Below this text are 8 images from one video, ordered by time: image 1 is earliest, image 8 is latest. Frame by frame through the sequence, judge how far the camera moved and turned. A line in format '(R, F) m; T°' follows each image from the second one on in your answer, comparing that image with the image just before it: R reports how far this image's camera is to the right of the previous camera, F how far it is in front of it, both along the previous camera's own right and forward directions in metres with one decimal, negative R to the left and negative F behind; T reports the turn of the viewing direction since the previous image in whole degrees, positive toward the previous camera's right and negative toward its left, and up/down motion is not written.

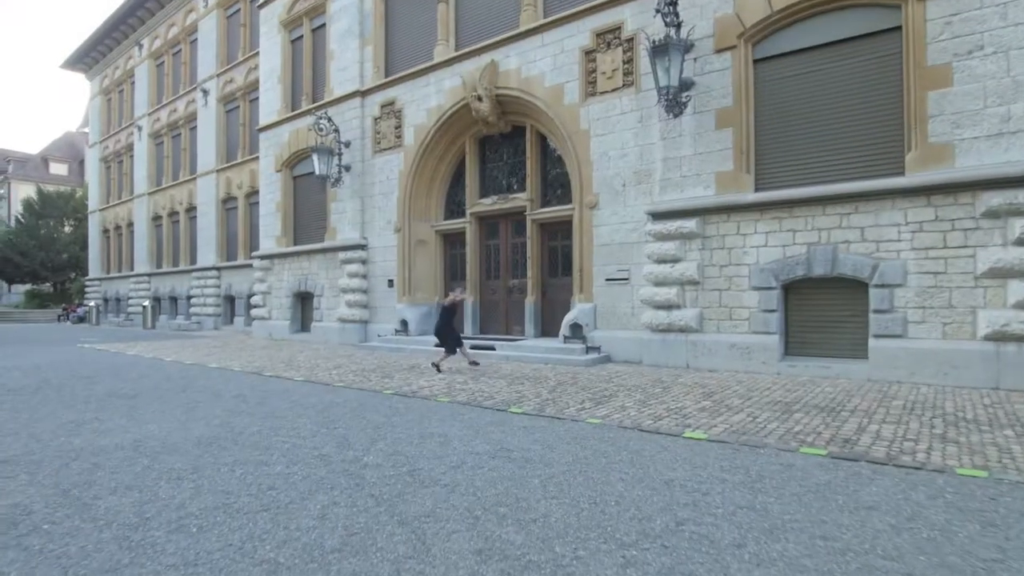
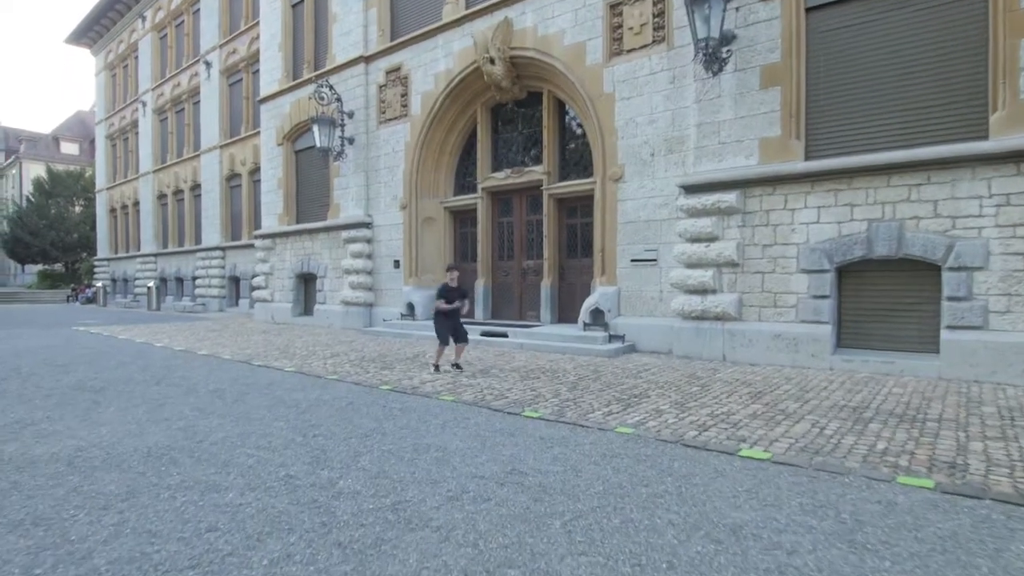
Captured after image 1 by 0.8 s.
(0.0, +1.2) m; -1°
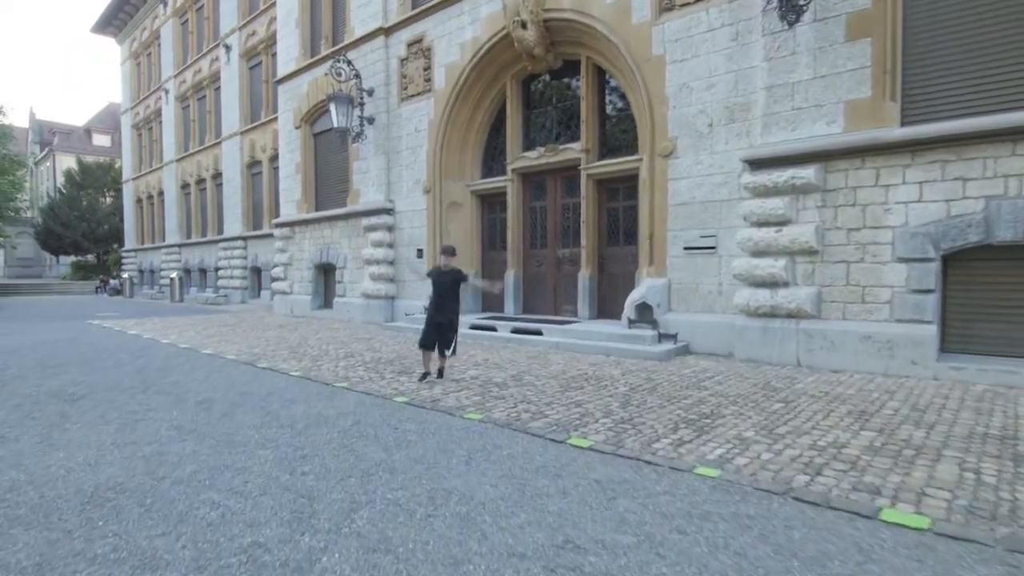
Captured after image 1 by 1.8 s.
(-0.1, +1.3) m; -3°
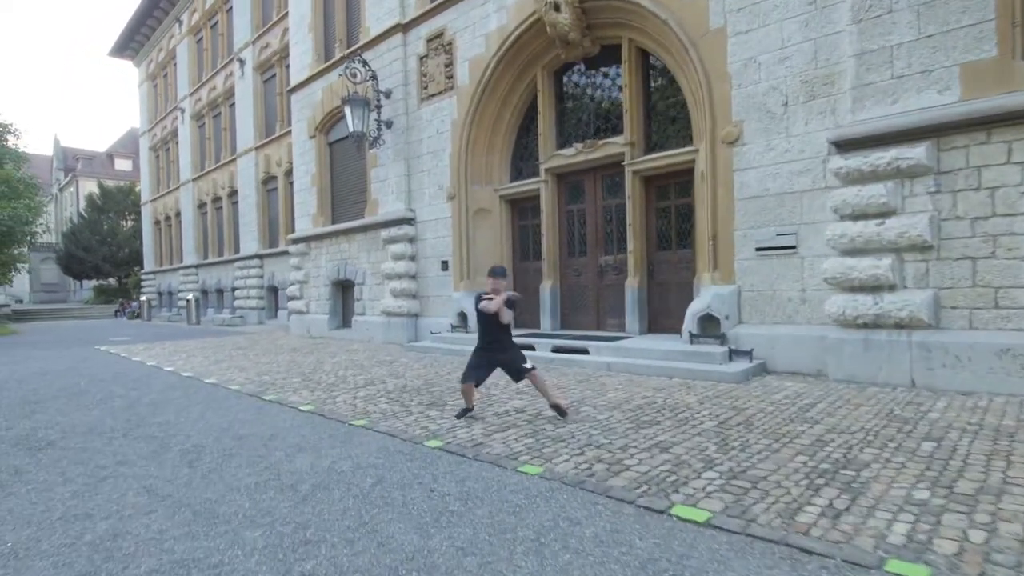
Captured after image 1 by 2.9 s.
(-0.3, +1.3) m; -2°
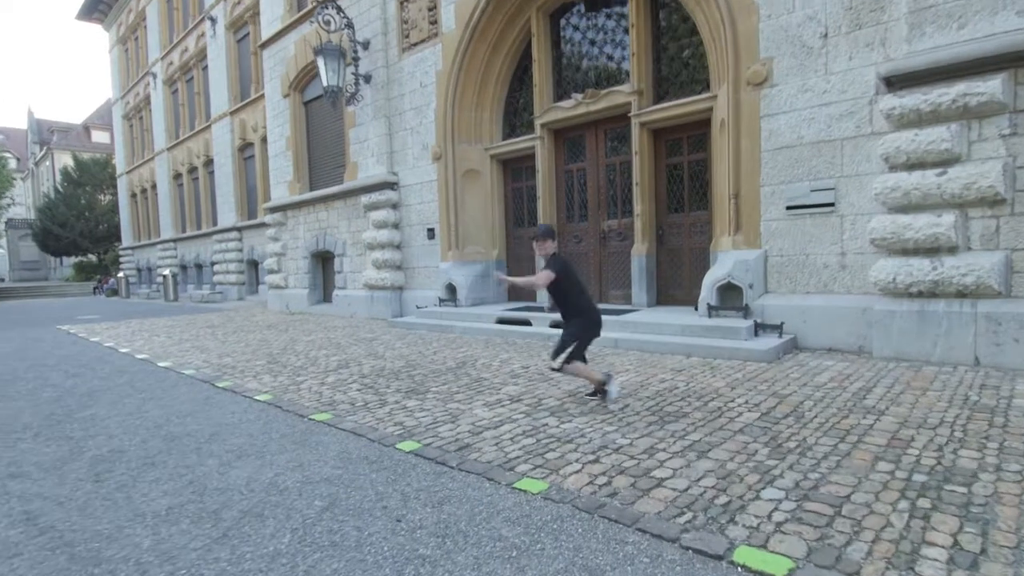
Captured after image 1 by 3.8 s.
(0.0, +1.1) m; +1°
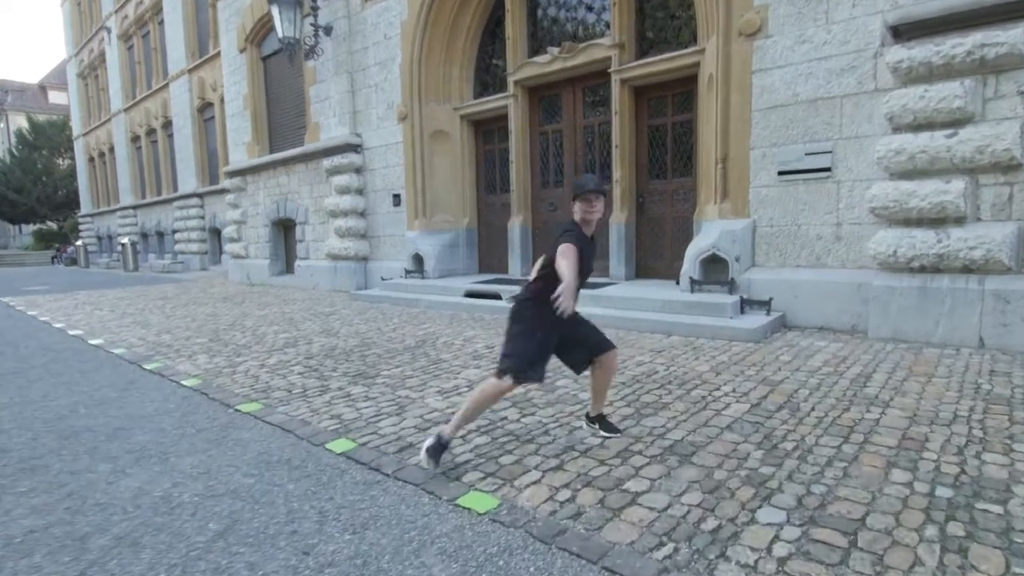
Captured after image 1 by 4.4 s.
(+0.2, +0.6) m; +2°
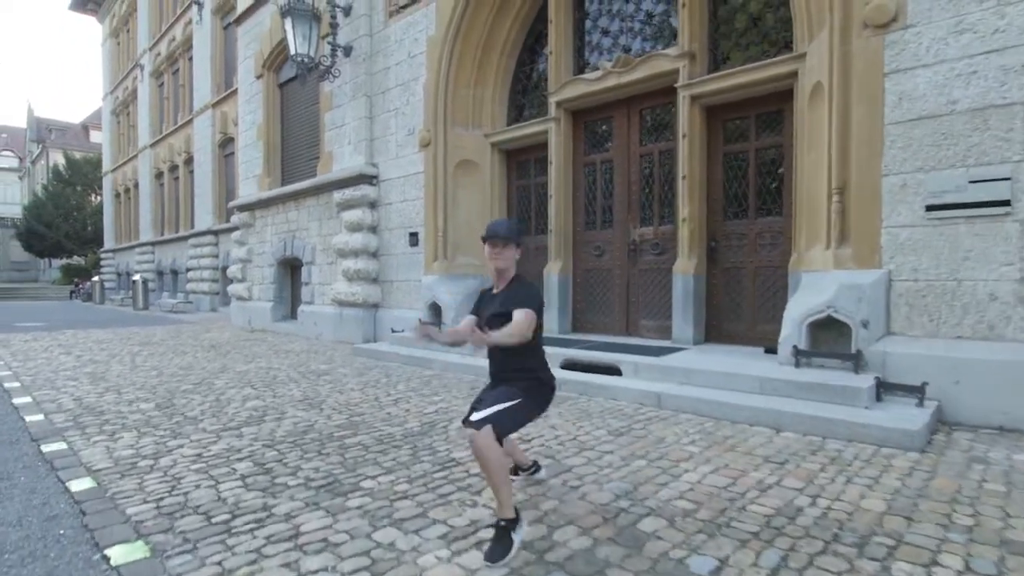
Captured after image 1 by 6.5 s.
(-0.2, +1.7) m; -2°
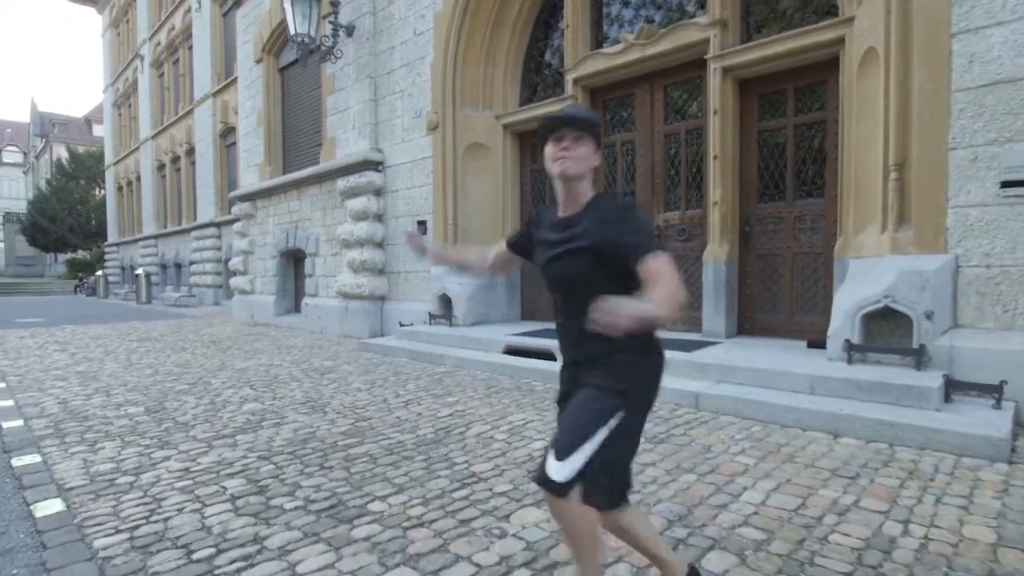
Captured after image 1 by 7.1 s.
(-0.1, +0.5) m; -1°
